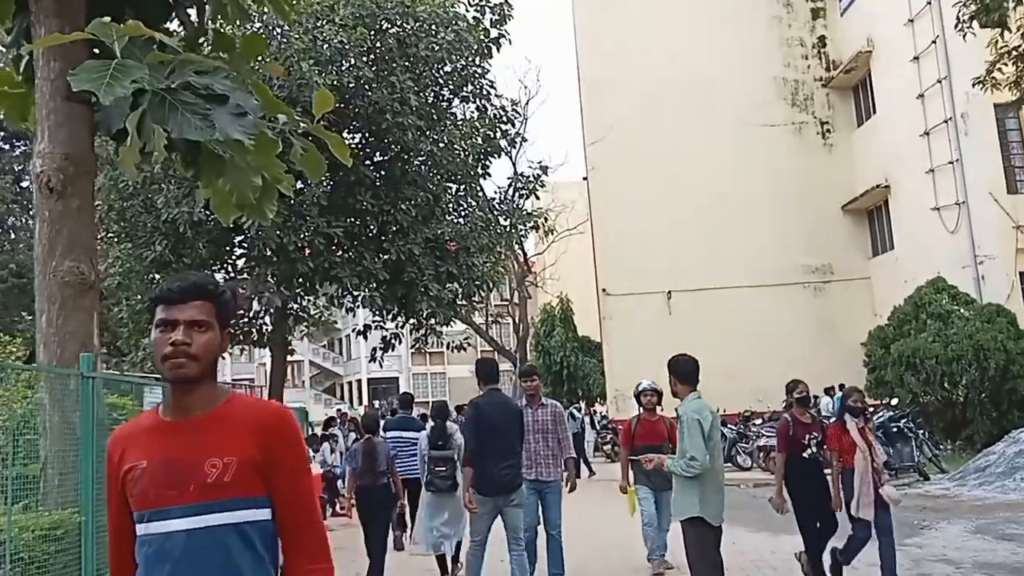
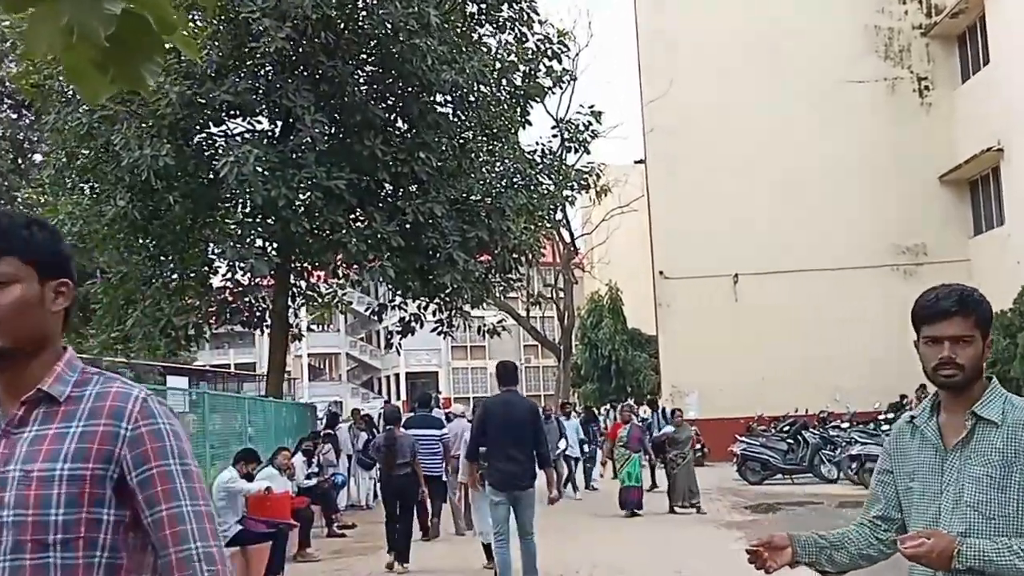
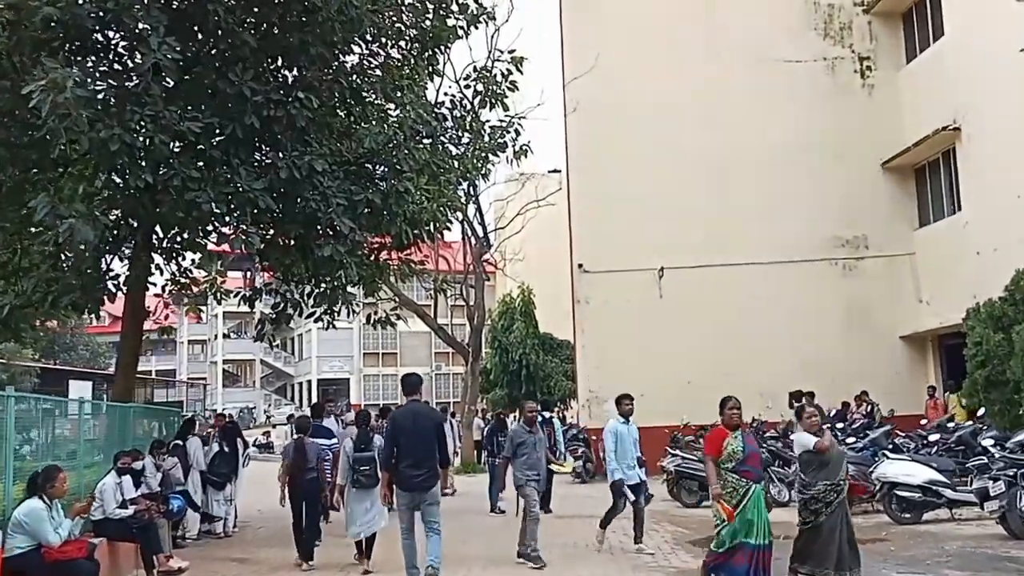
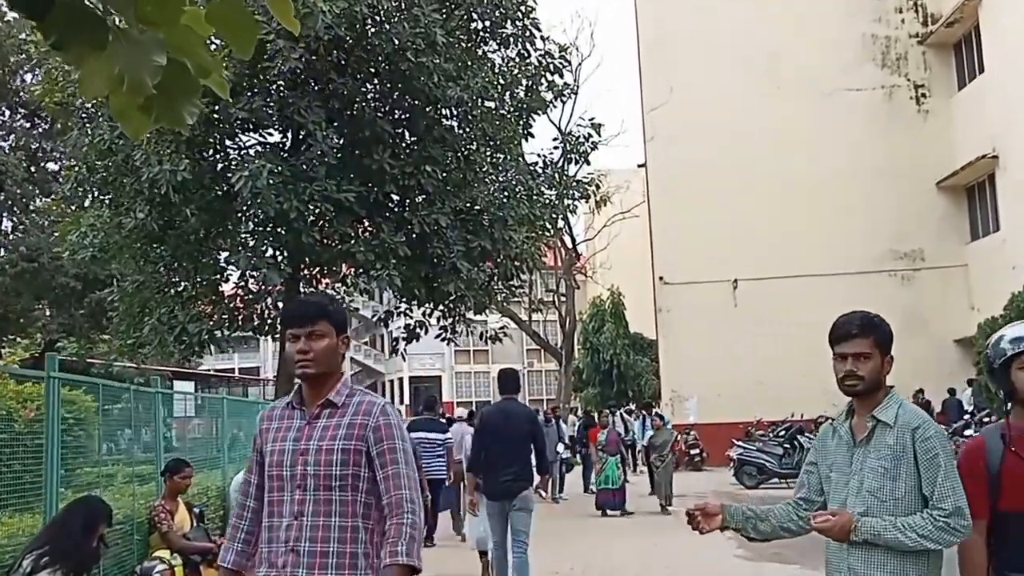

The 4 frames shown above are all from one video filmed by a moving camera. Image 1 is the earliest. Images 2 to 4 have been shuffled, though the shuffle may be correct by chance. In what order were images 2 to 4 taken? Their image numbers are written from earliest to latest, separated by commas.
4, 2, 3
